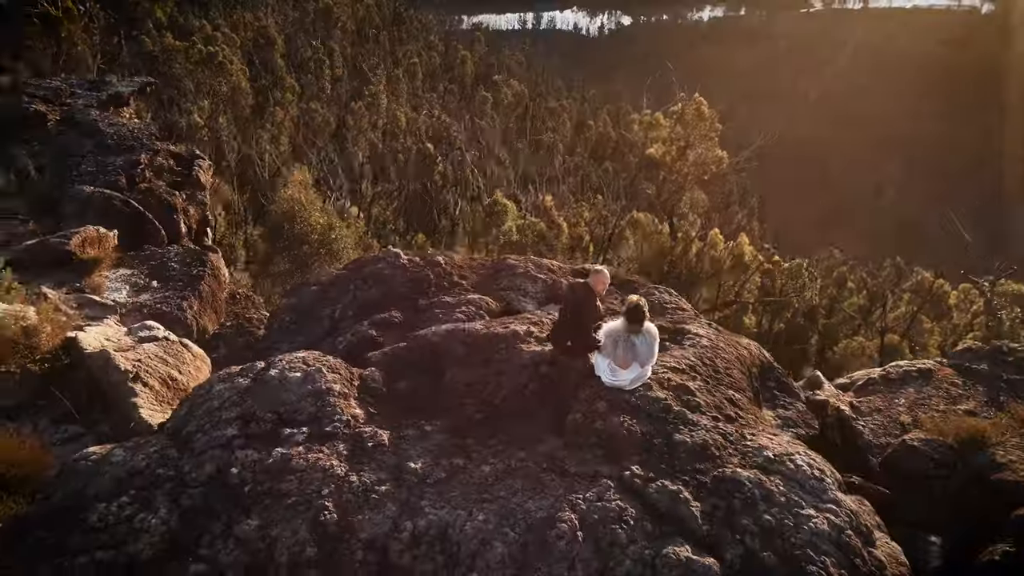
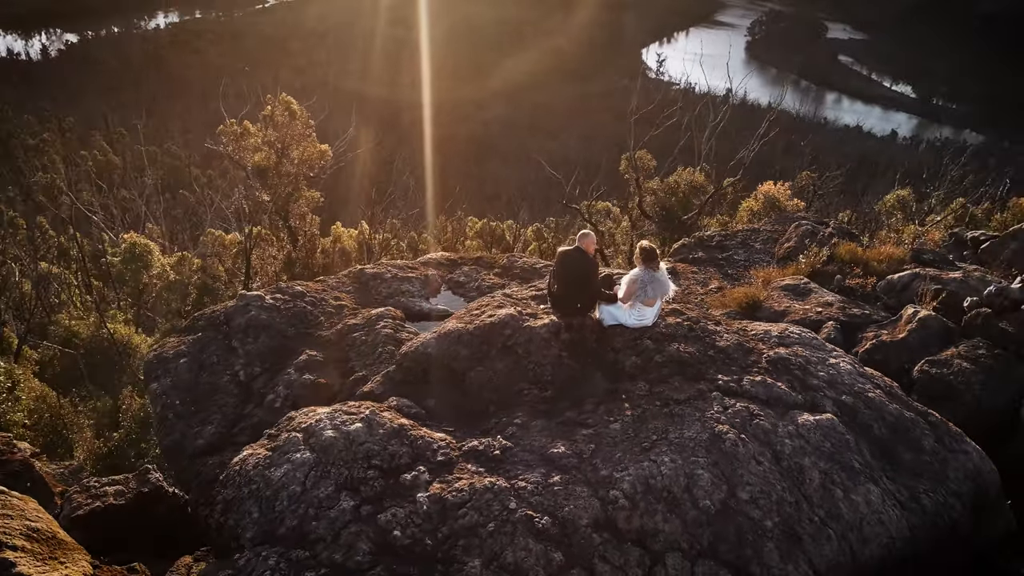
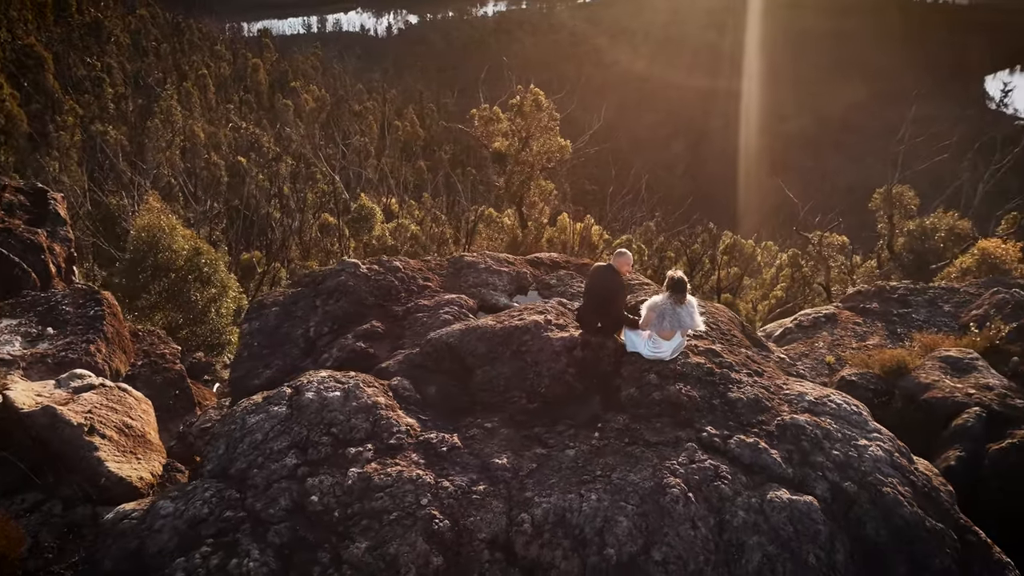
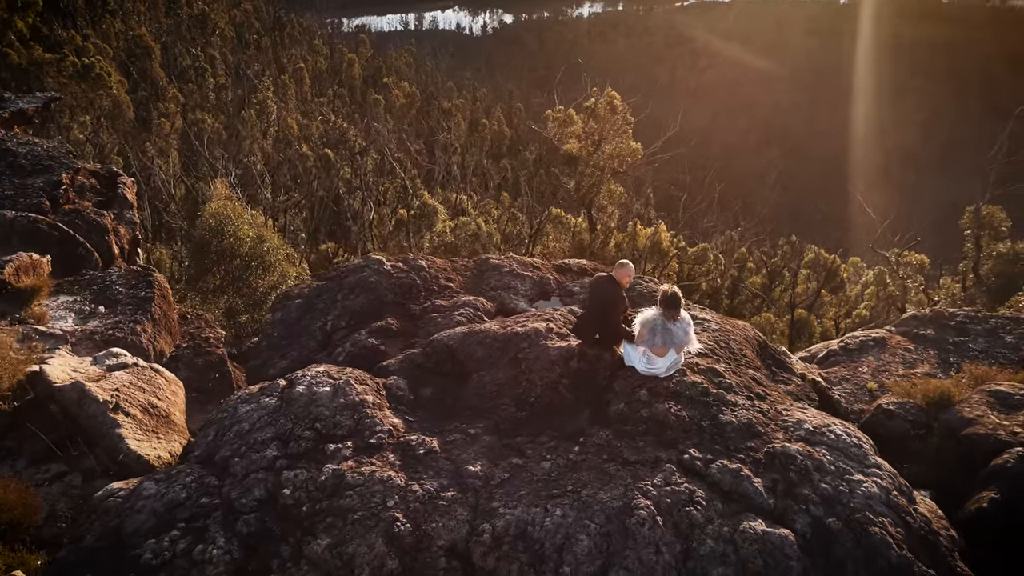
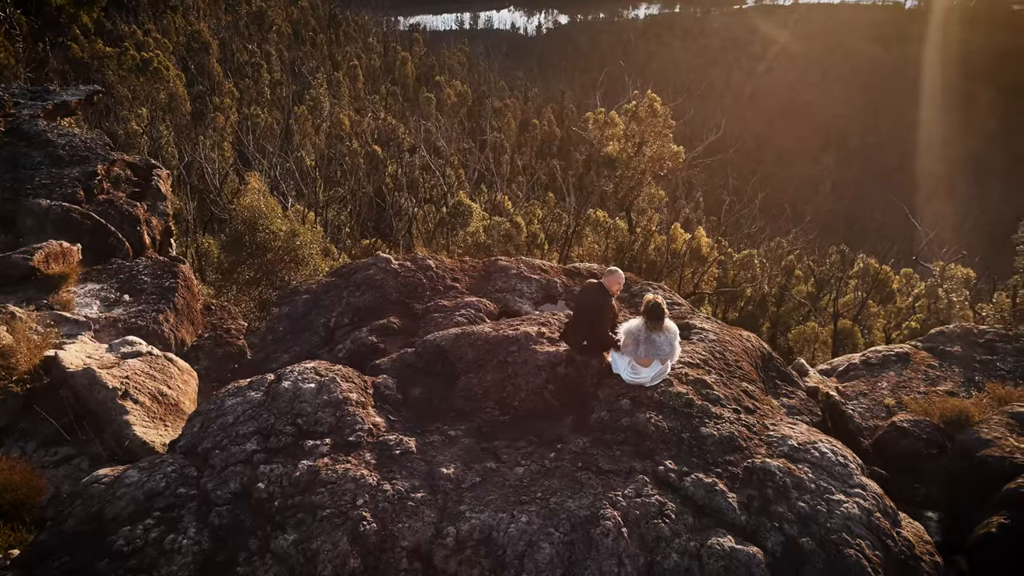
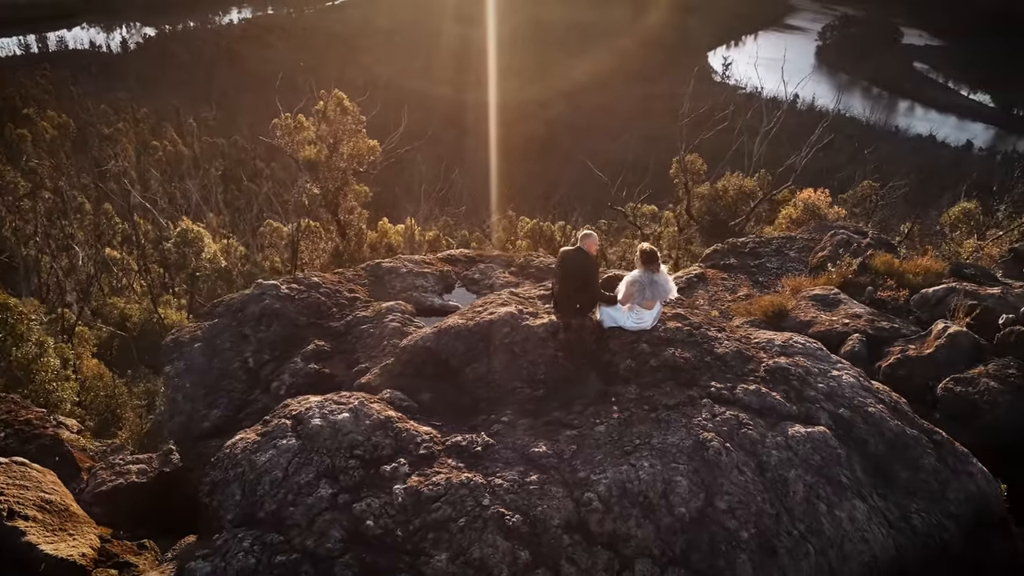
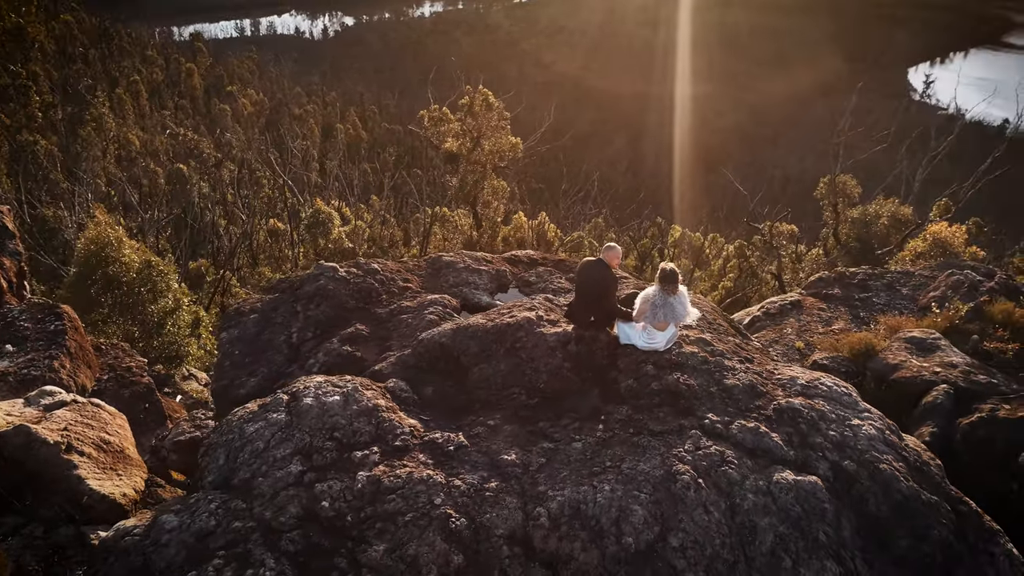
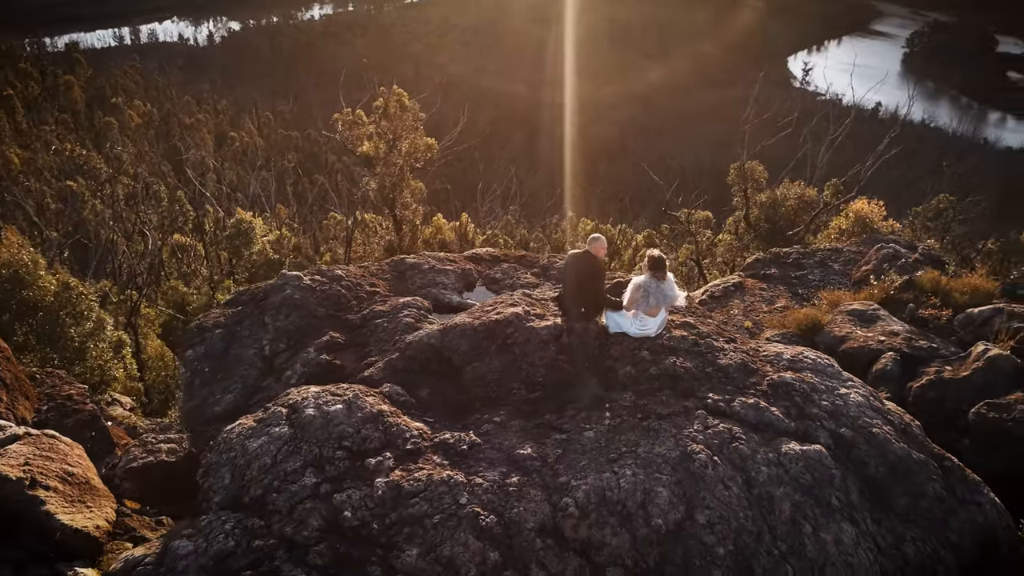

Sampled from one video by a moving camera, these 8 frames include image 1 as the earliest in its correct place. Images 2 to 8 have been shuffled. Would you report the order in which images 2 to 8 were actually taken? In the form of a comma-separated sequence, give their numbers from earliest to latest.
5, 4, 3, 7, 8, 6, 2
